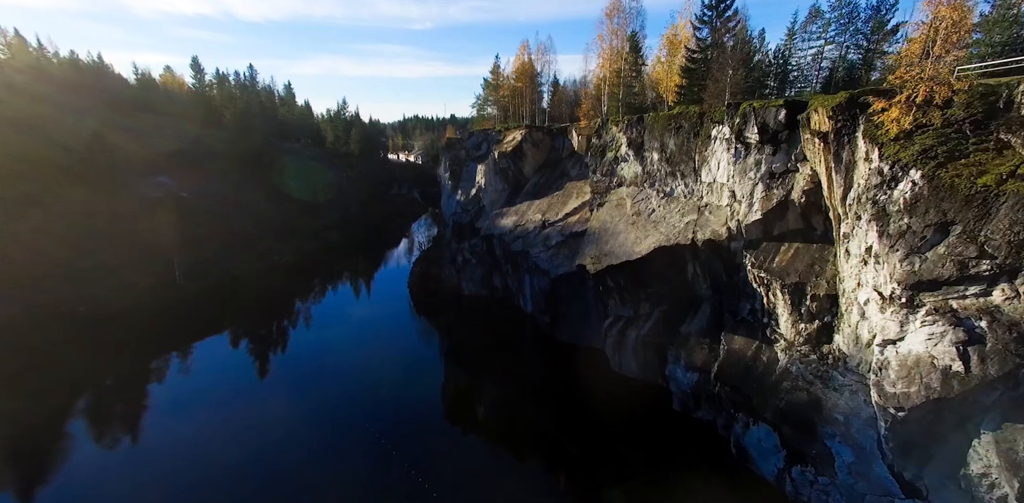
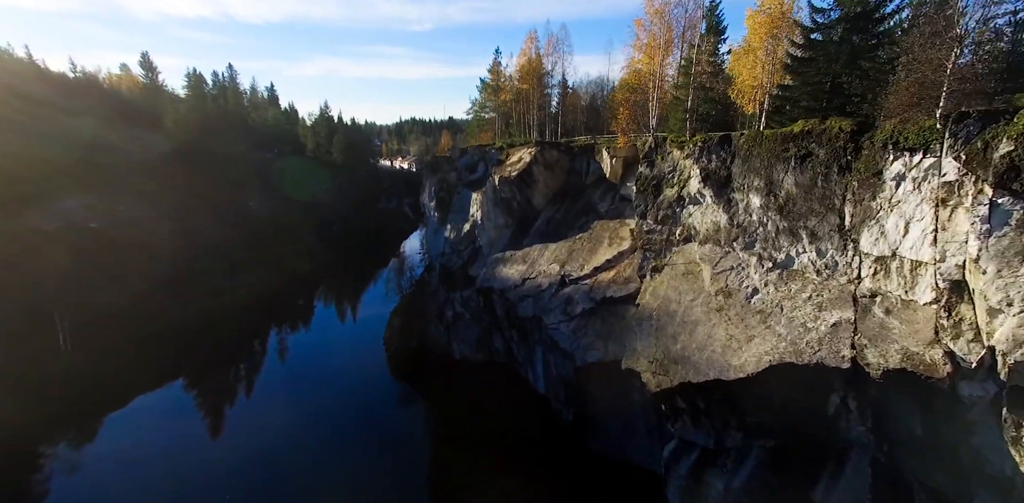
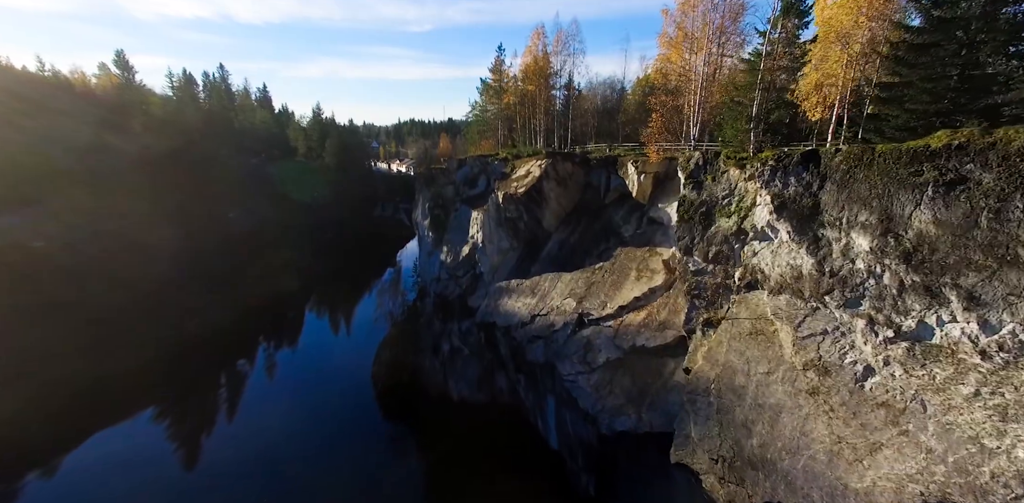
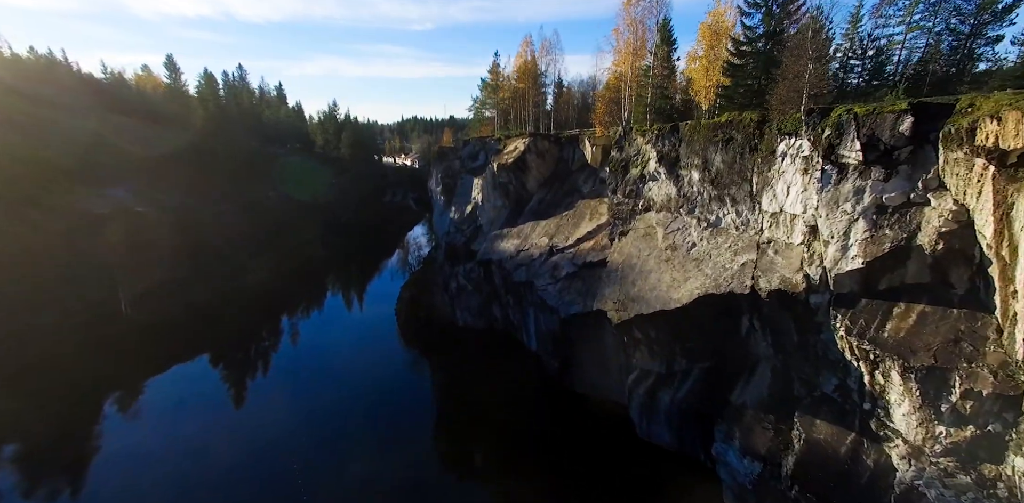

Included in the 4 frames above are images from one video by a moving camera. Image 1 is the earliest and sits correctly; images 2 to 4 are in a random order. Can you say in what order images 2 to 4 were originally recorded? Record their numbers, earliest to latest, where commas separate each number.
4, 2, 3
